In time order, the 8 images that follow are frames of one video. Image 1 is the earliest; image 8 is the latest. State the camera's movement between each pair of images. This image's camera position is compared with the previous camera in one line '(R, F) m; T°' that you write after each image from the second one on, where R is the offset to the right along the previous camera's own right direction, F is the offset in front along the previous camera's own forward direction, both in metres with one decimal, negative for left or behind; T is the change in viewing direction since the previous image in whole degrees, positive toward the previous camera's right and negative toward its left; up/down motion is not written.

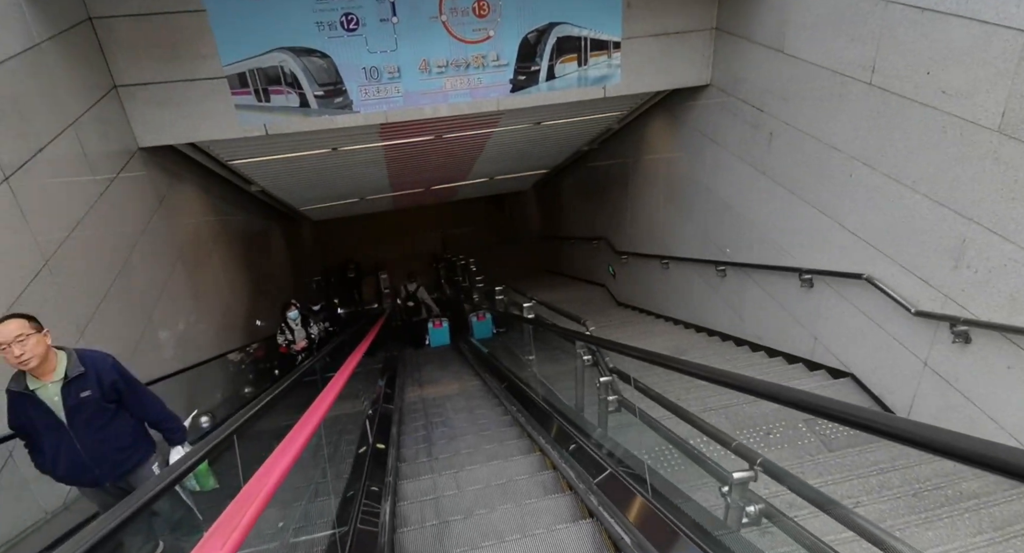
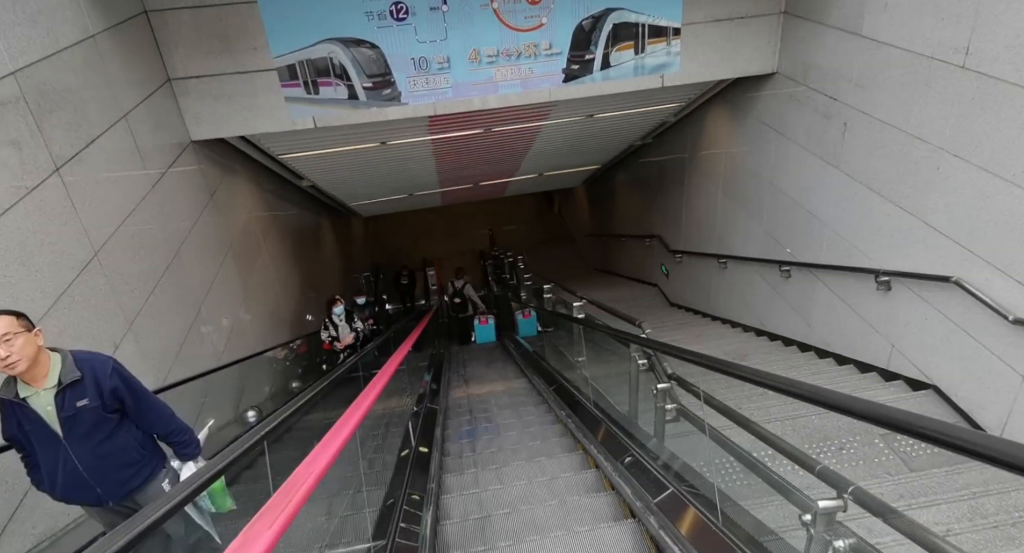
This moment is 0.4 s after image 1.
(0.0, +0.3) m; -6°
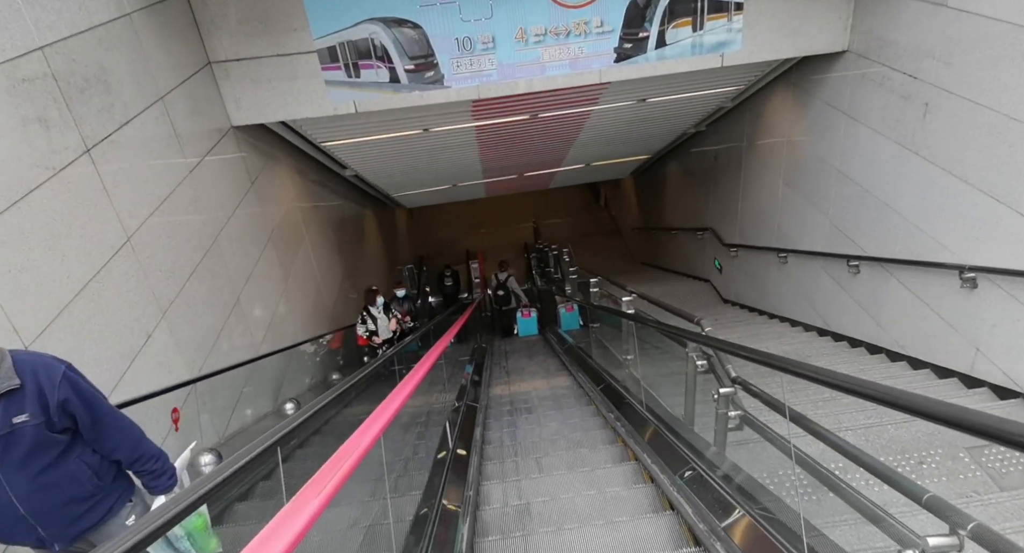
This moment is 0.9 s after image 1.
(0.0, +0.3) m; -5°
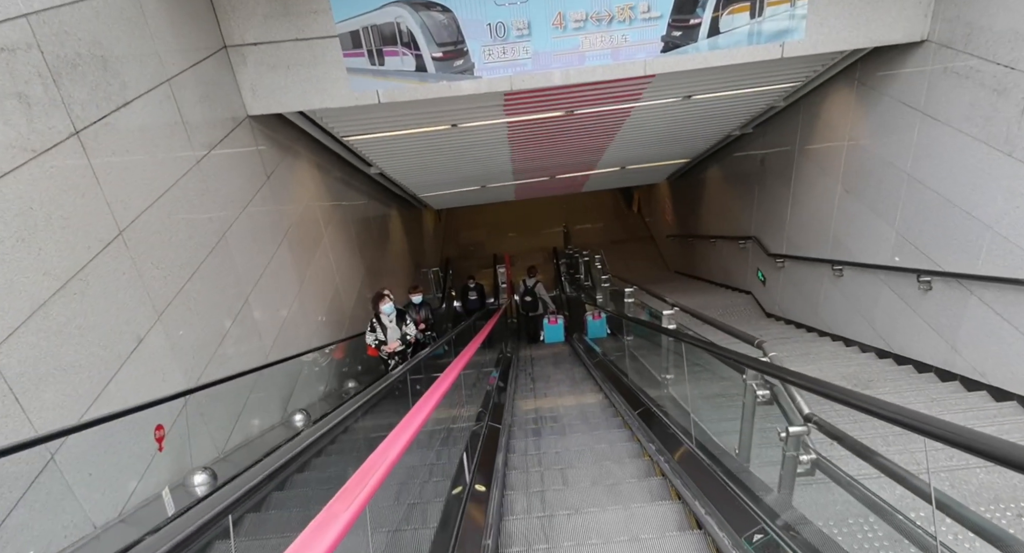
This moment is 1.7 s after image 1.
(0.0, +0.4) m; -3°
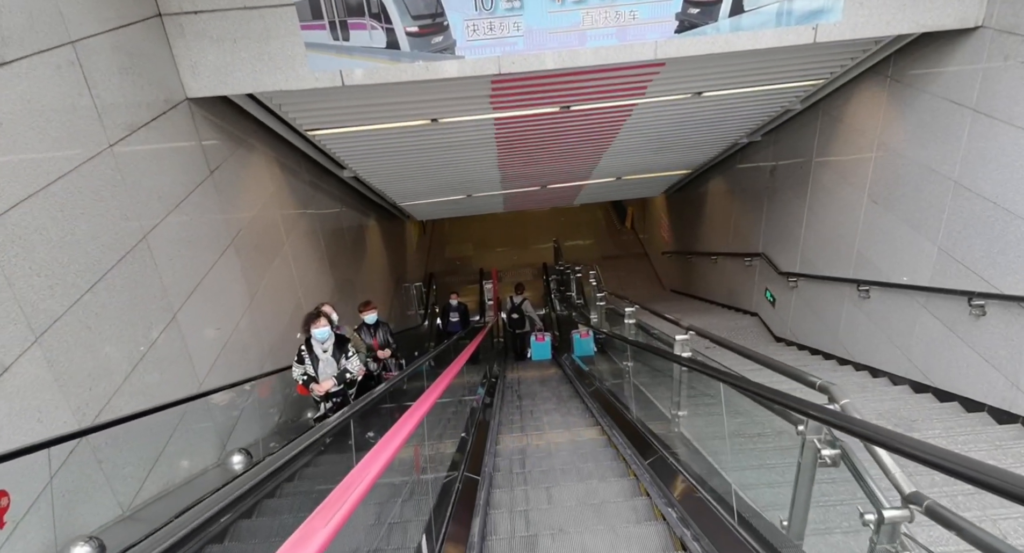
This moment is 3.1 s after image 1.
(0.0, +0.6) m; +1°
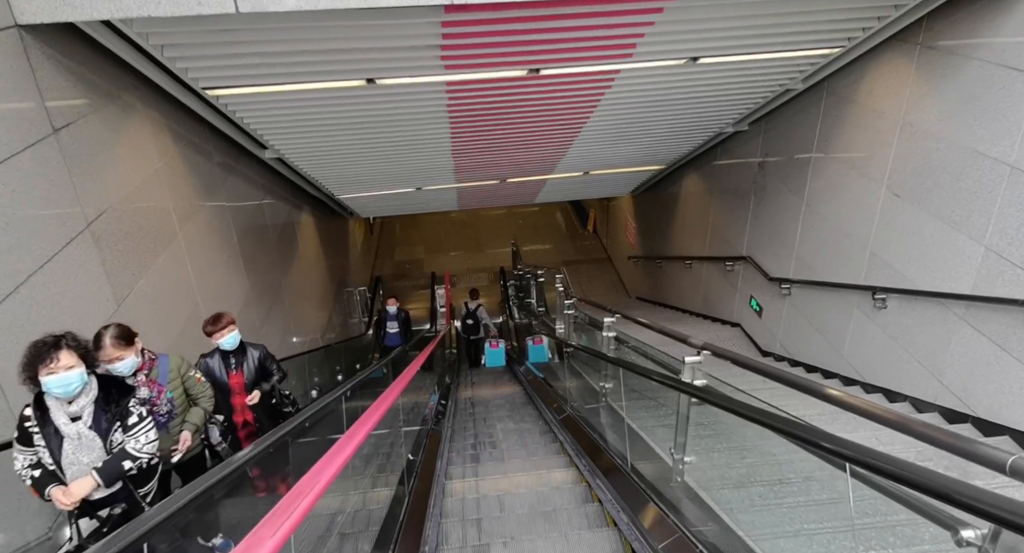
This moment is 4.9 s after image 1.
(0.0, +0.9) m; +5°
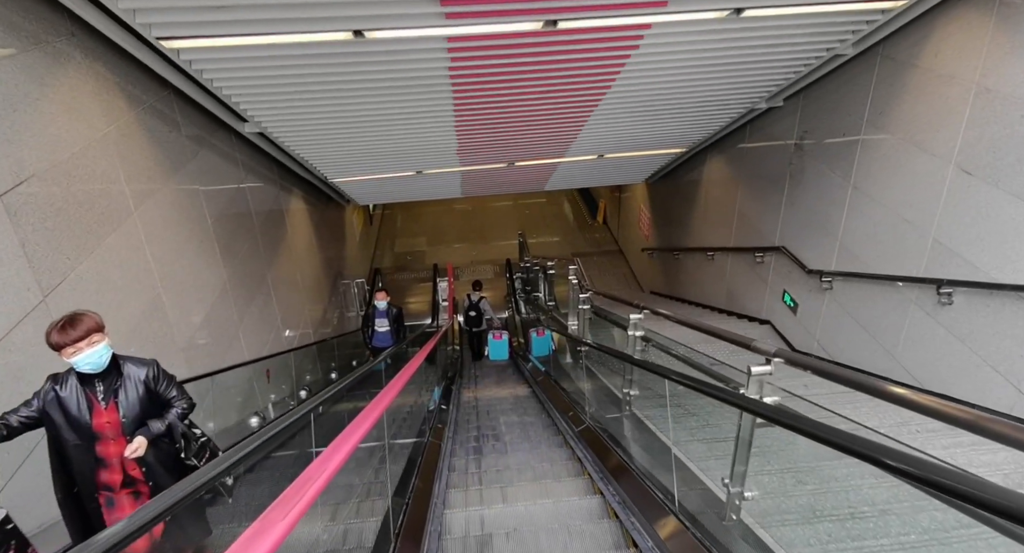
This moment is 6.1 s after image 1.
(-0.1, +0.5) m; 0°
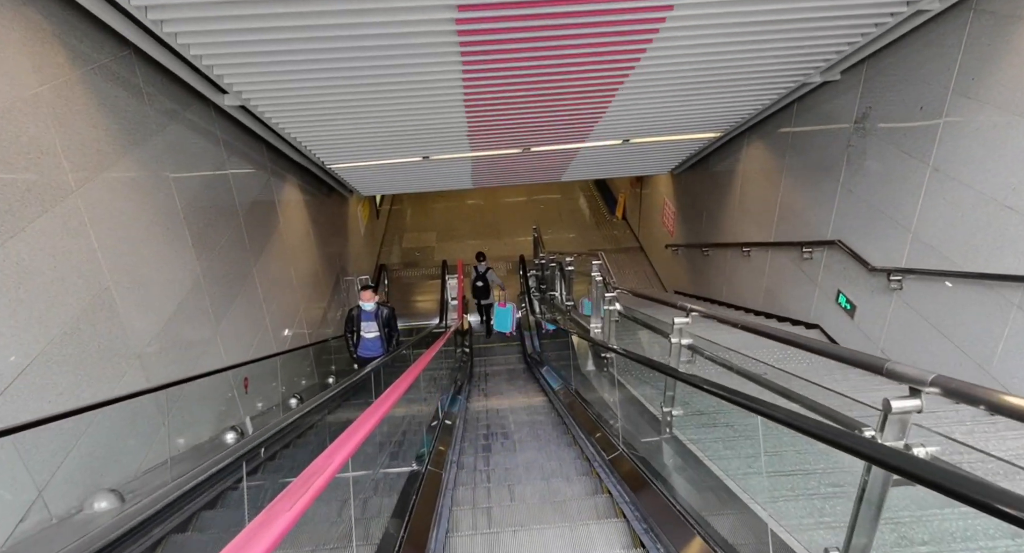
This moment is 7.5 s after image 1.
(0.0, +0.6) m; -1°
